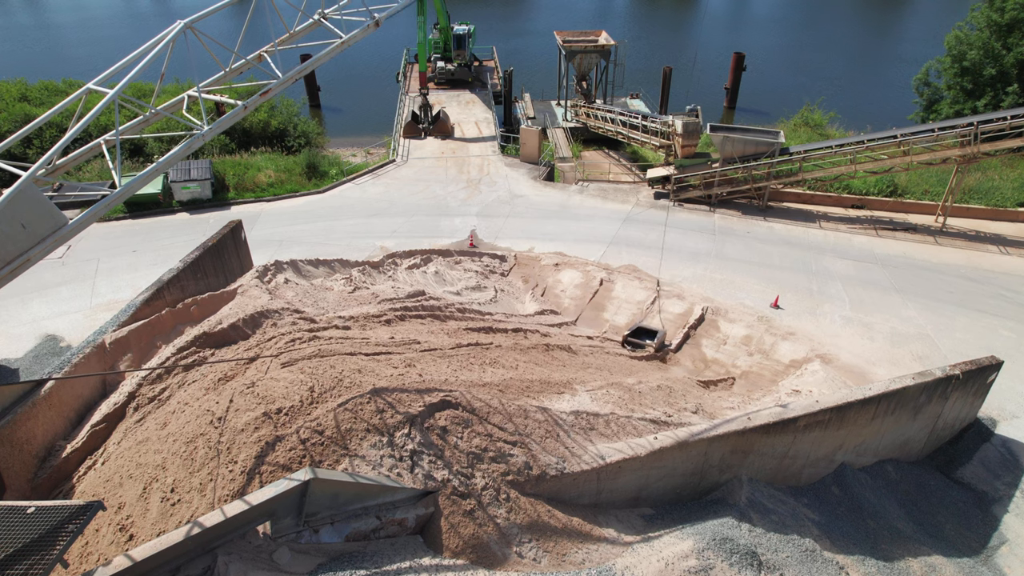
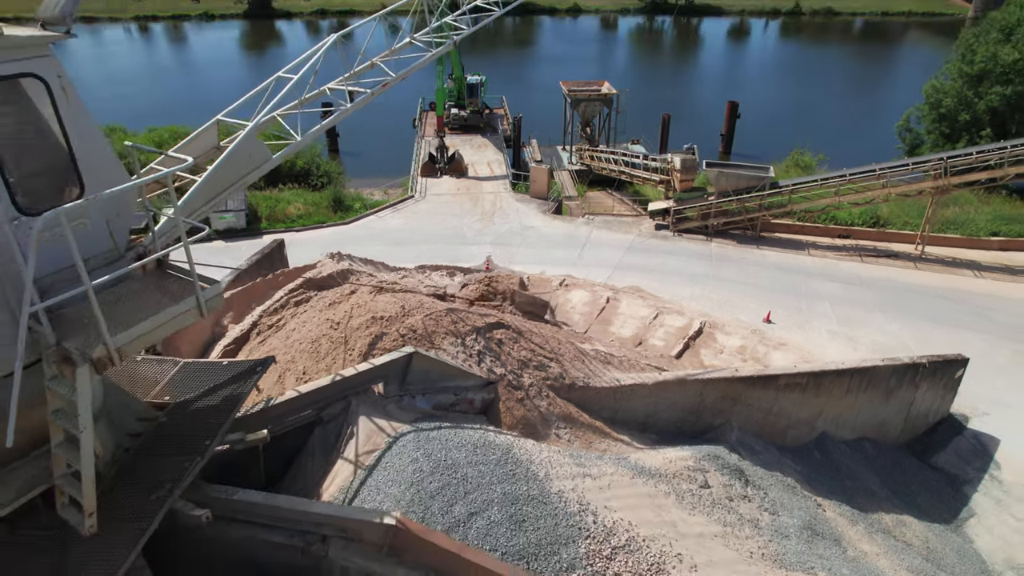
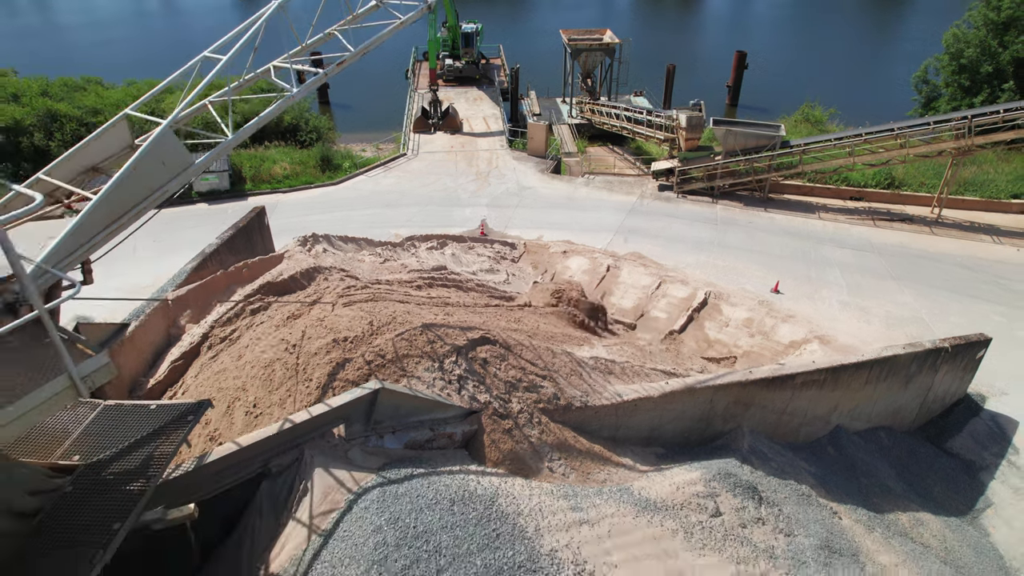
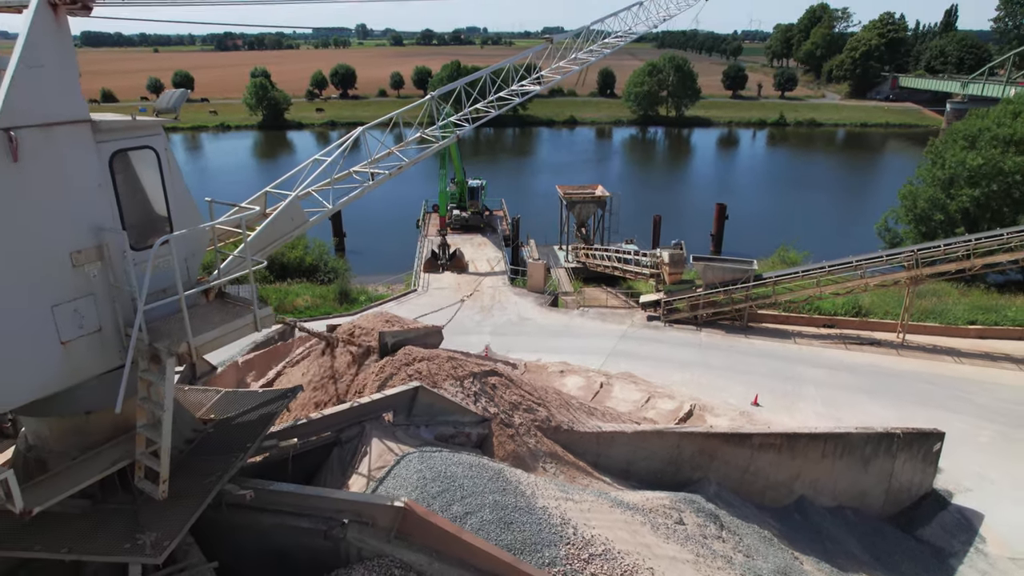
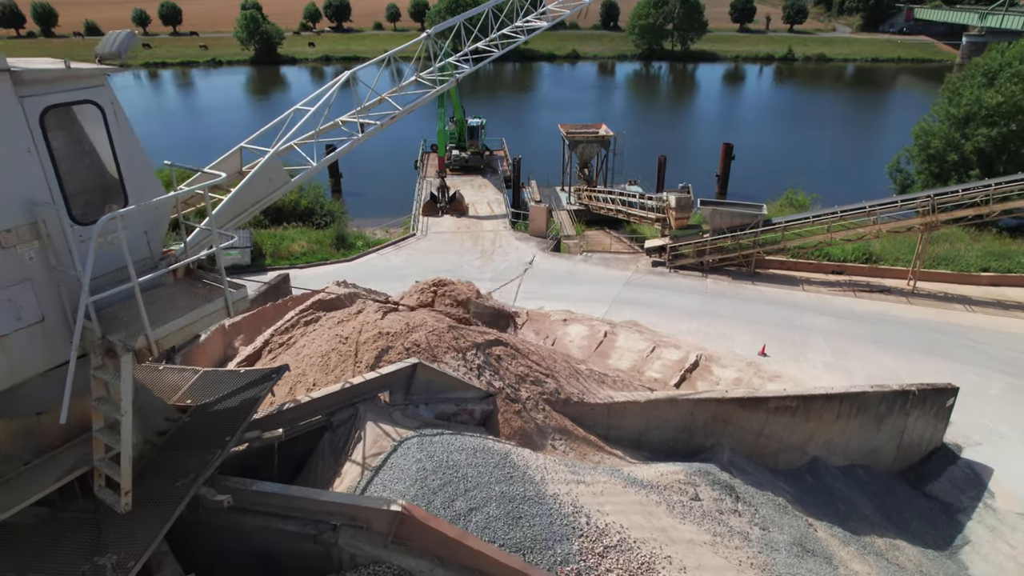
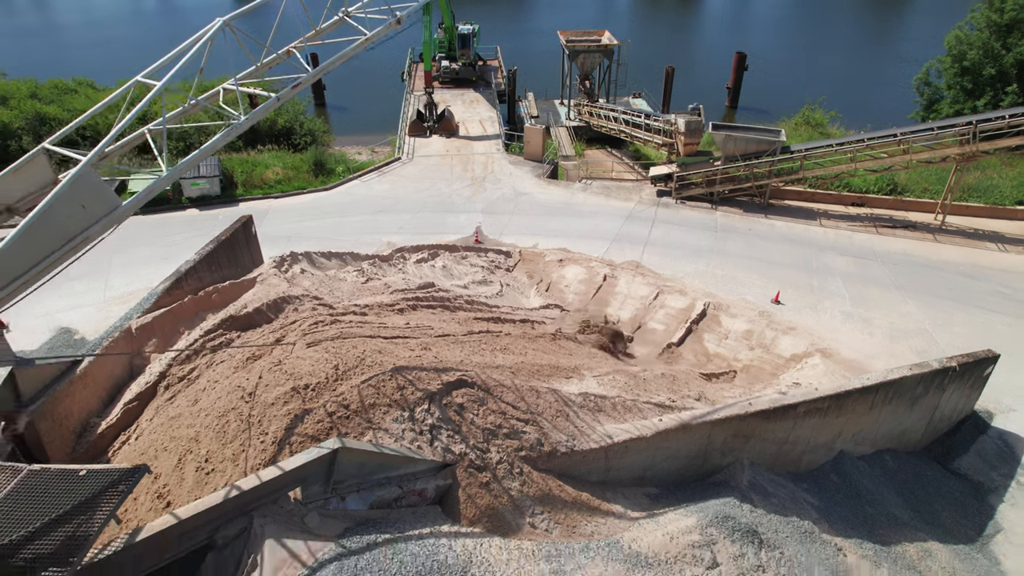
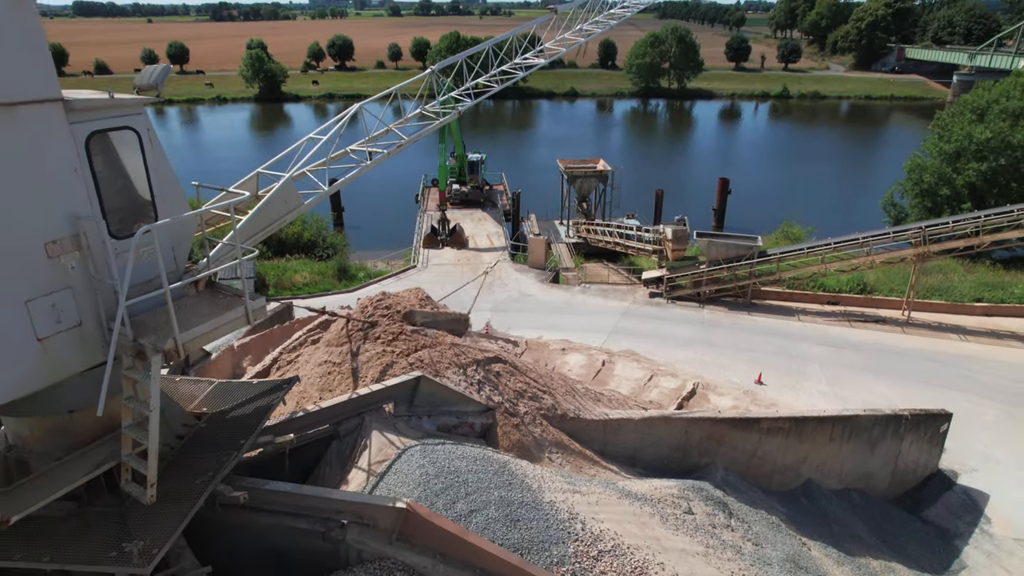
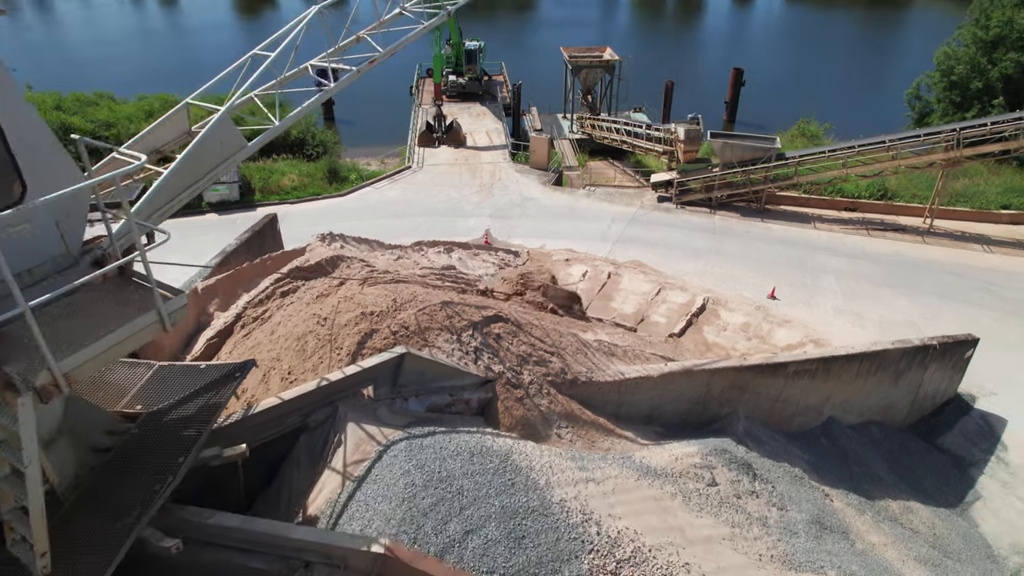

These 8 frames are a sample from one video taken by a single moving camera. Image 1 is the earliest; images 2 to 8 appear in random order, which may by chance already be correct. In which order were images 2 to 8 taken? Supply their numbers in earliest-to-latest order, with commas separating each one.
6, 3, 8, 2, 5, 7, 4
